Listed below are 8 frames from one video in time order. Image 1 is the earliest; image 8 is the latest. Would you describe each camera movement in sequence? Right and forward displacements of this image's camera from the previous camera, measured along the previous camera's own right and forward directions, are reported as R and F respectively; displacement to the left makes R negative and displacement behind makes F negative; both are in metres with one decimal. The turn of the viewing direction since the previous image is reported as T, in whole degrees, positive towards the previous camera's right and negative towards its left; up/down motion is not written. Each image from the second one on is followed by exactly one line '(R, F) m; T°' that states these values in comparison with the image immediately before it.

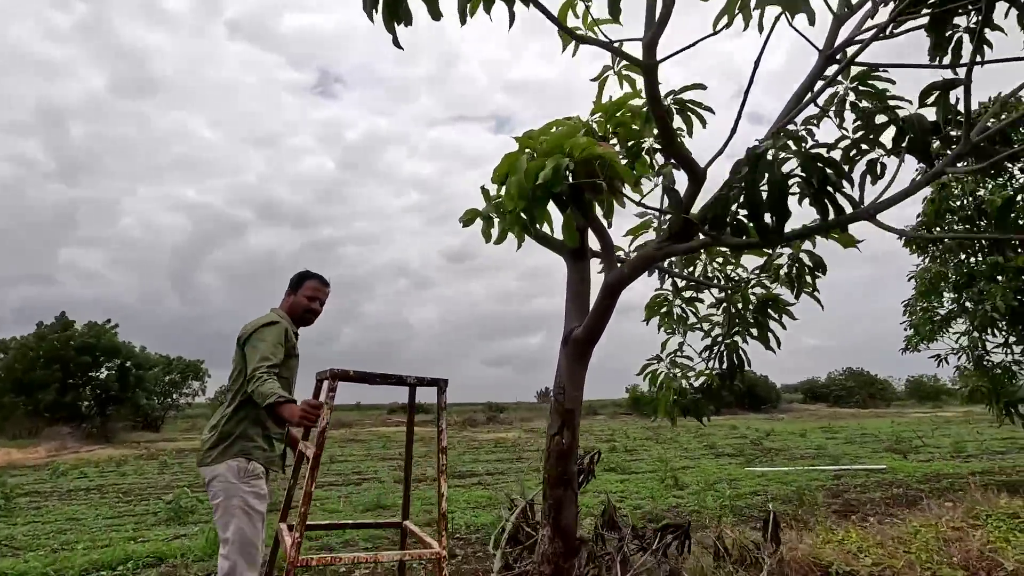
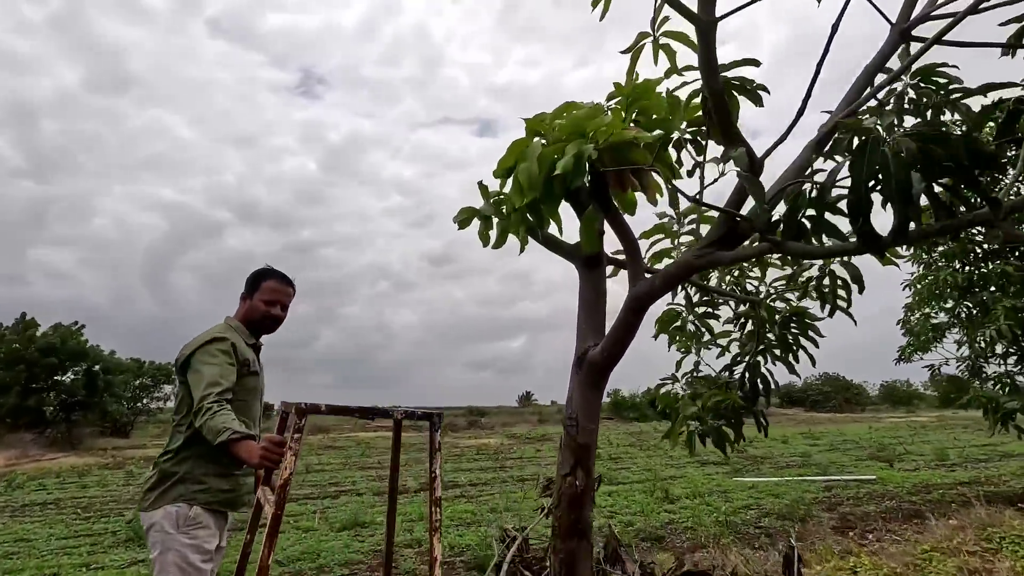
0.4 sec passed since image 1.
(-0.1, +0.4) m; +2°
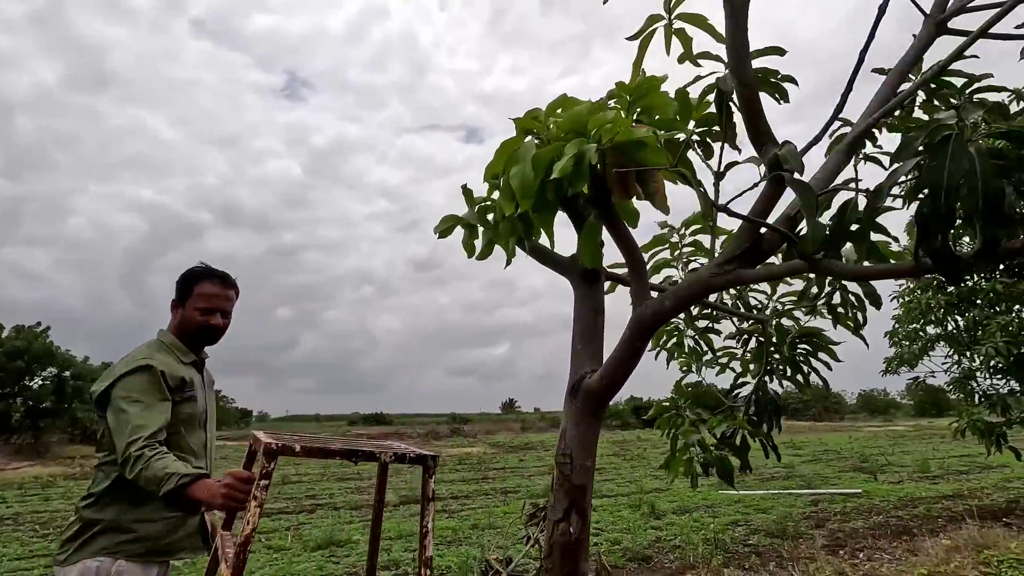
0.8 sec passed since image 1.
(0.0, +0.3) m; +2°
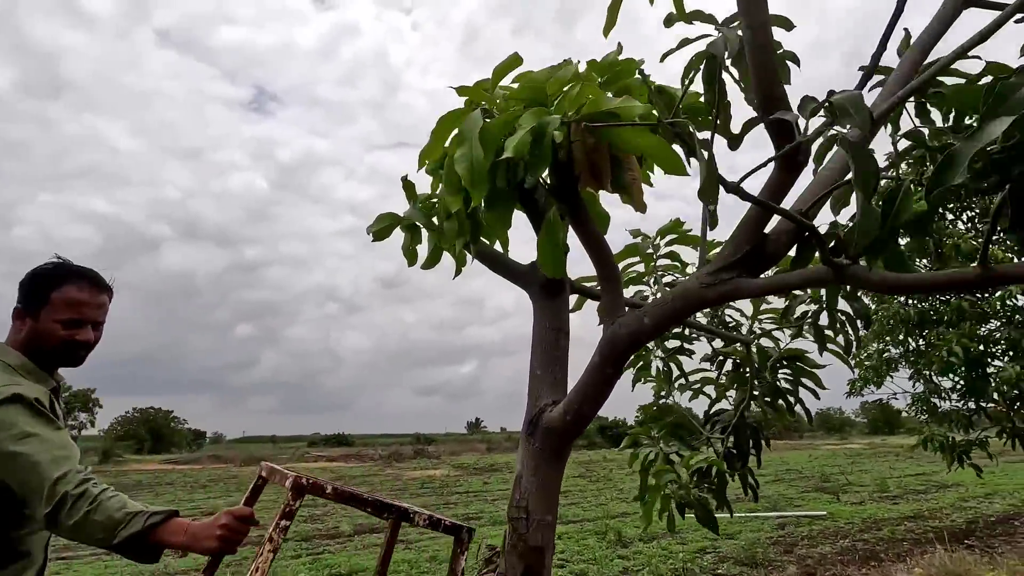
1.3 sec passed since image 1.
(+0.1, +0.4) m; +3°
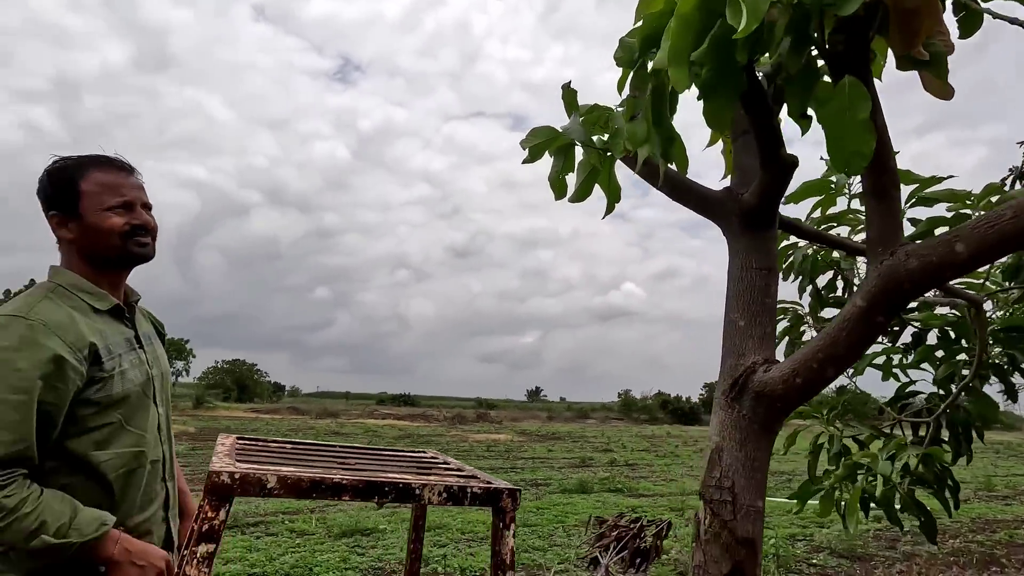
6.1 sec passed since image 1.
(-0.4, +0.3) m; -7°
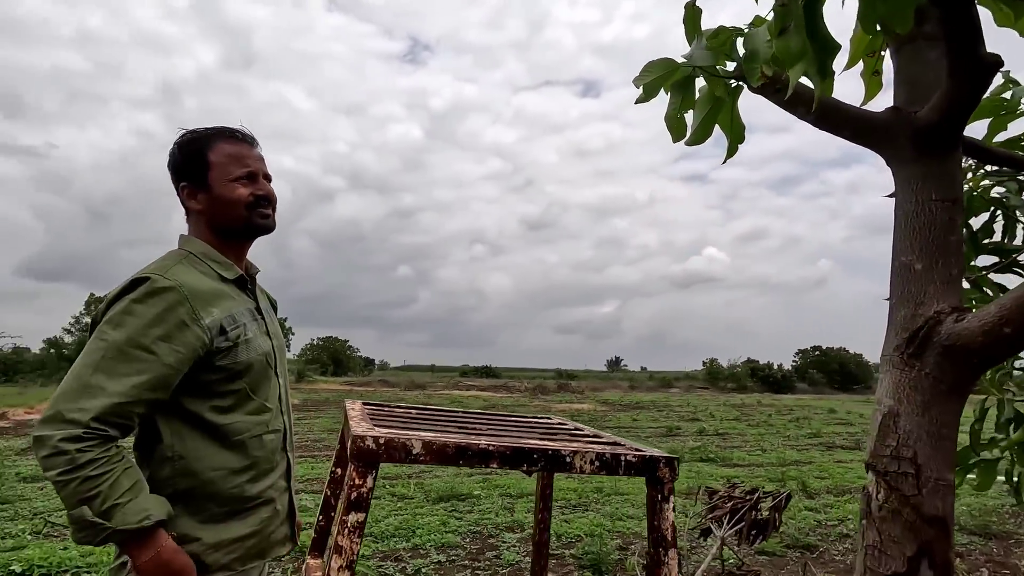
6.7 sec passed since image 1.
(-0.1, +0.1) m; -8°
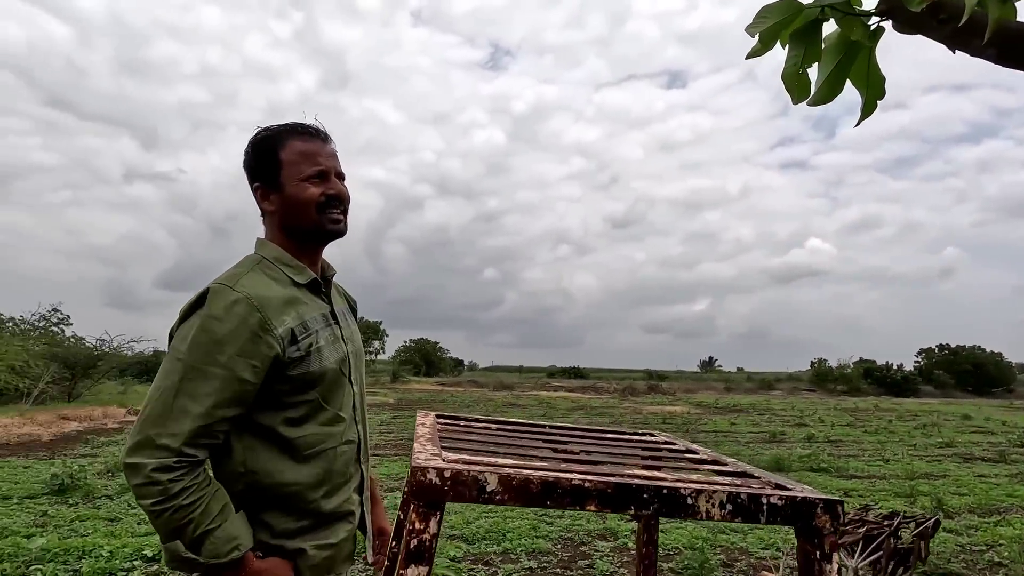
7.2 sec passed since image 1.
(0.0, +0.2) m; -9°
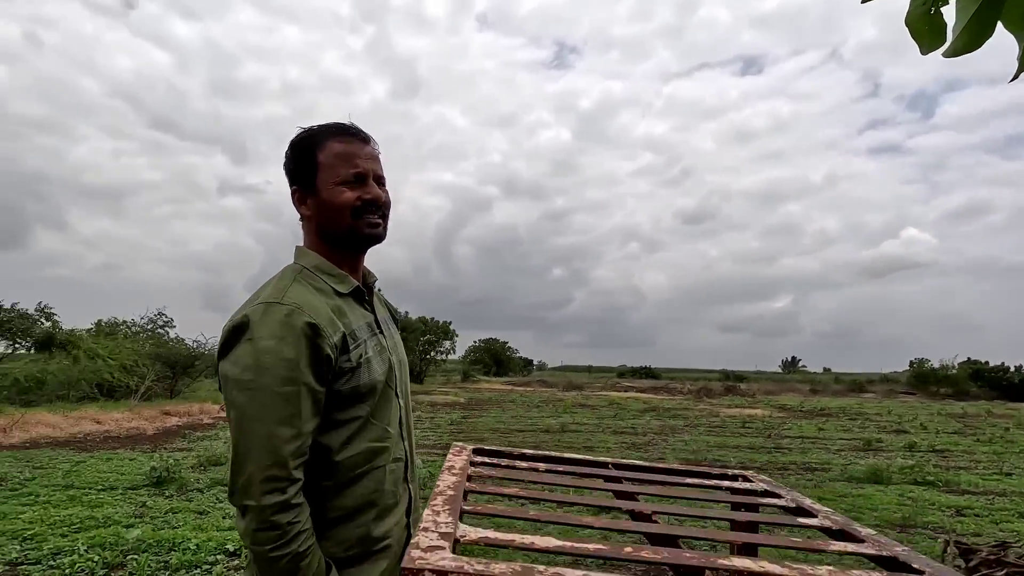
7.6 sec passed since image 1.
(0.0, +0.2) m; -7°
